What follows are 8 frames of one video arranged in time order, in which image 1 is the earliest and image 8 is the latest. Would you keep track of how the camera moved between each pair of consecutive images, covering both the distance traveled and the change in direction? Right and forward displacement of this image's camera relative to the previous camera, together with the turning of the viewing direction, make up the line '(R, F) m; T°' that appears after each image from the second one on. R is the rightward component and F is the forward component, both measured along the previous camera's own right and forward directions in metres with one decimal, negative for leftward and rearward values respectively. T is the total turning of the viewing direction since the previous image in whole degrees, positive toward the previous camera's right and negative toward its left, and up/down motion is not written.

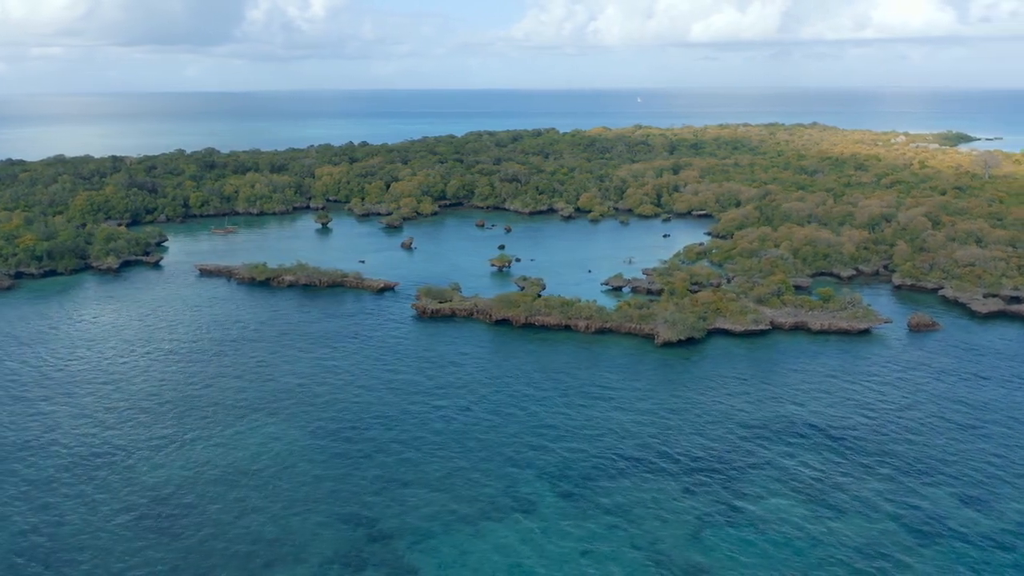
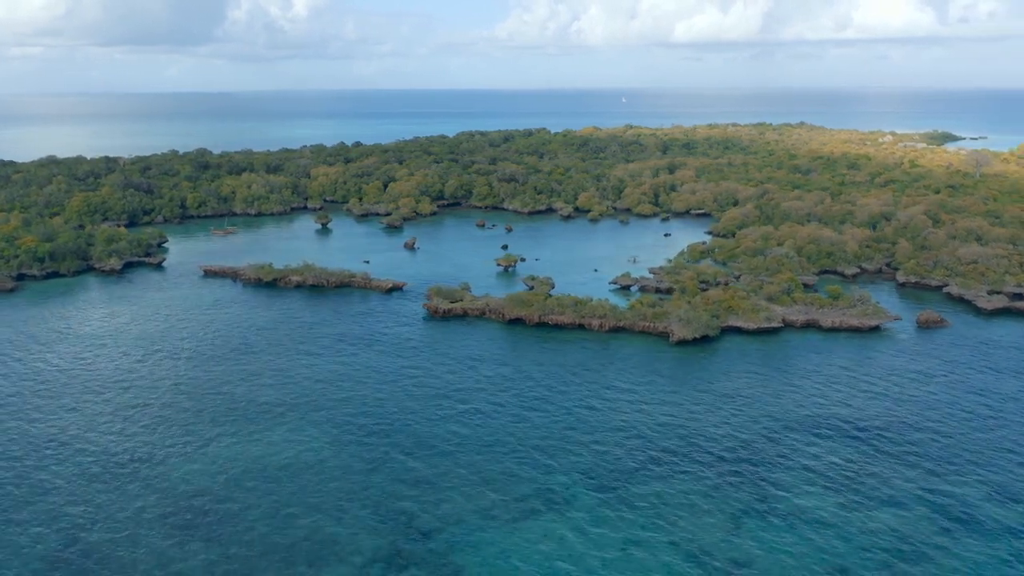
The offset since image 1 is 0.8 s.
(-1.7, -0.1) m; +1°
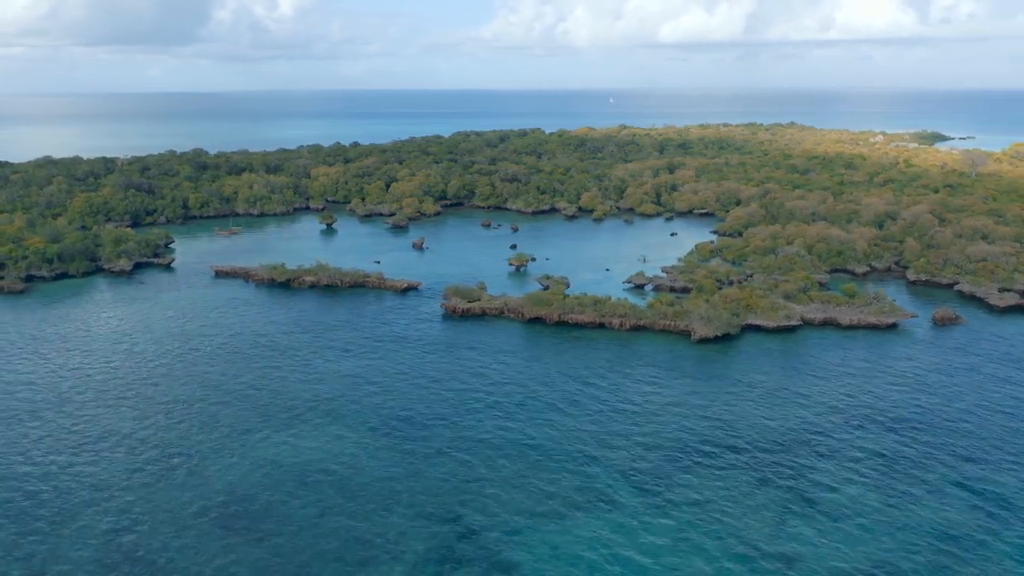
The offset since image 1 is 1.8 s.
(-2.1, -0.1) m; +1°
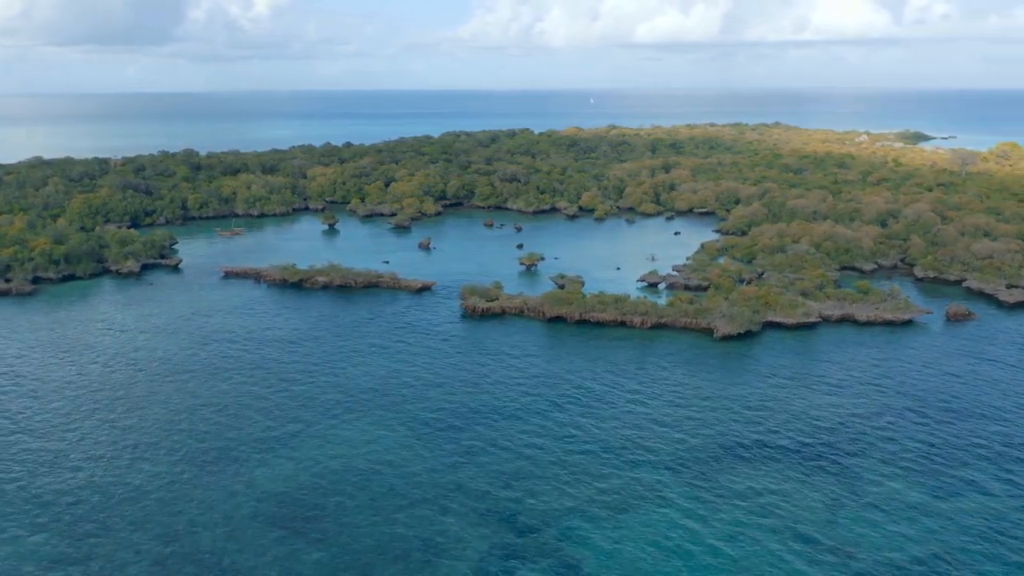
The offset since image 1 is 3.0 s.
(-2.5, -0.1) m; +1°
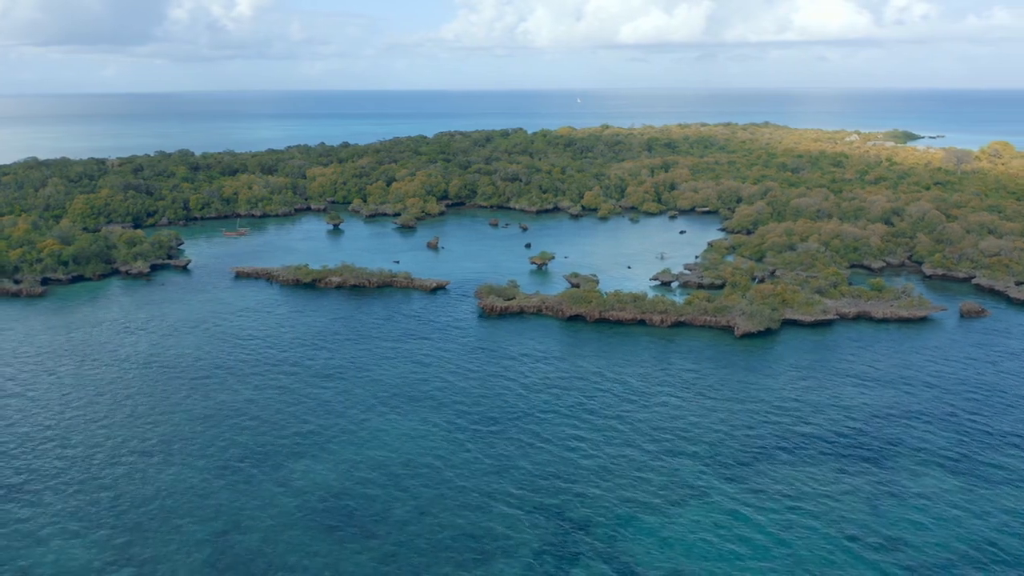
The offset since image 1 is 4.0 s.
(-2.1, -0.1) m; +1°
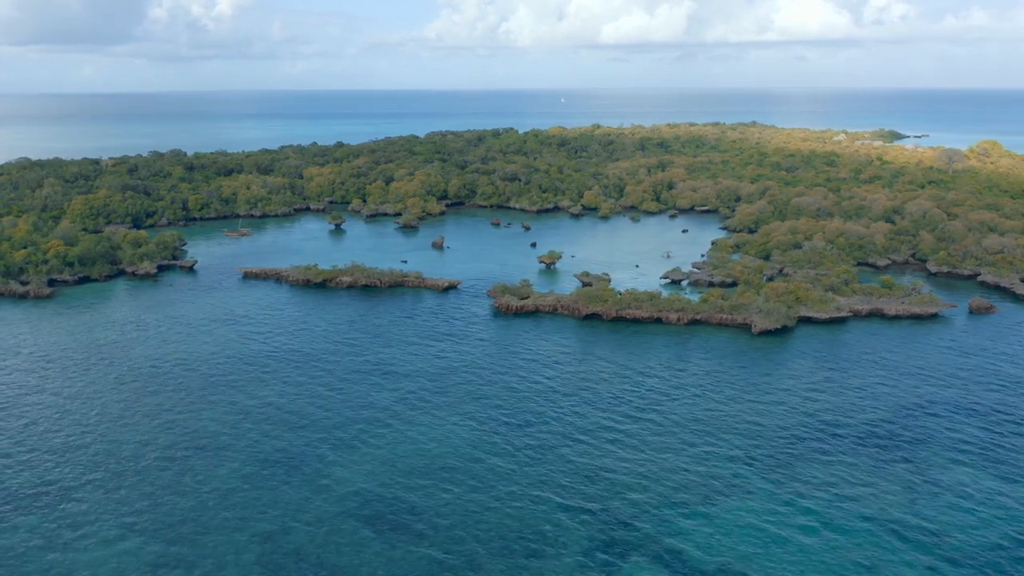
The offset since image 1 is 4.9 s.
(-2.1, -0.1) m; +1°
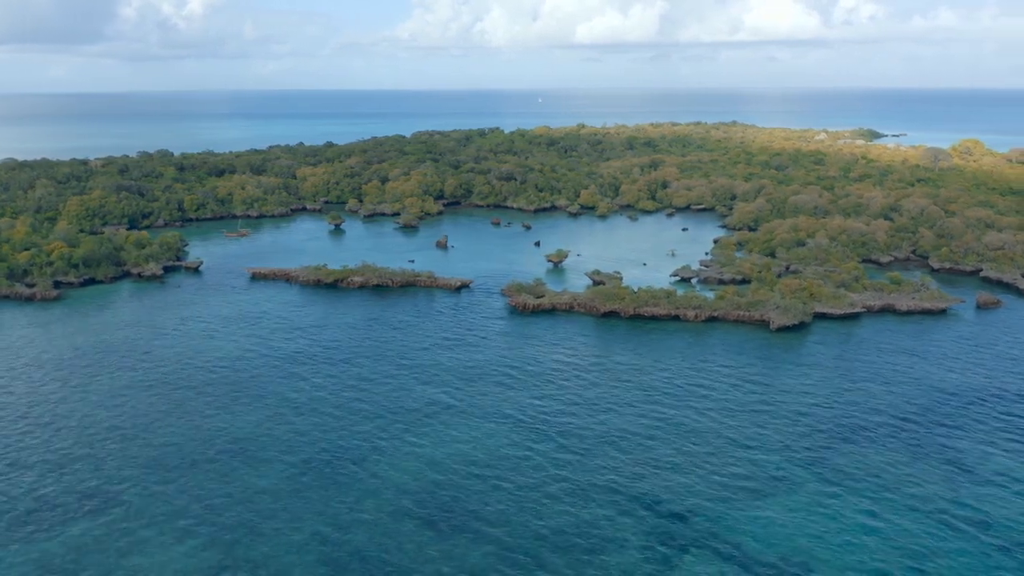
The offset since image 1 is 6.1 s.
(-2.6, -0.1) m; +2°
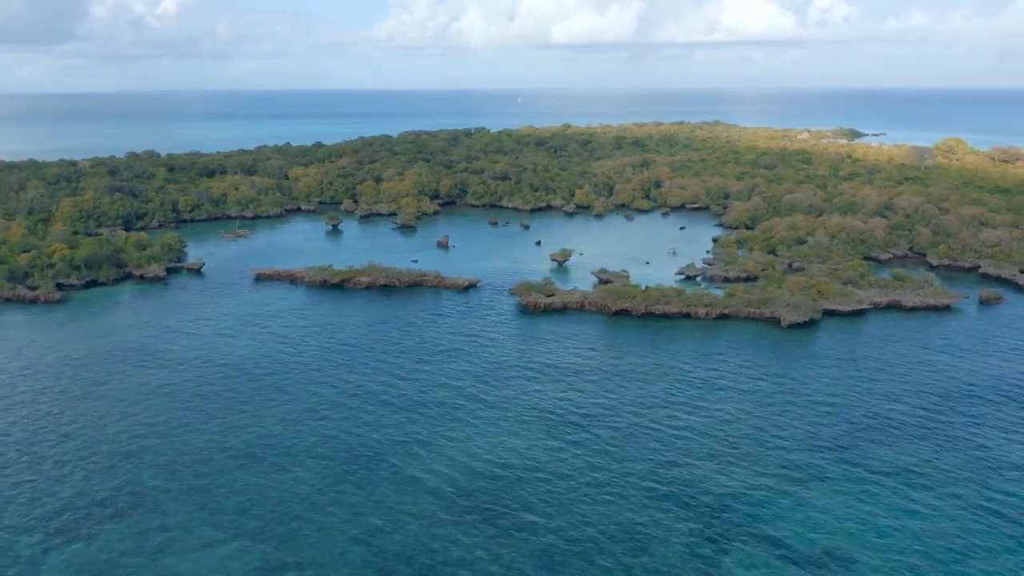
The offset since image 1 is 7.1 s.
(-2.1, -0.1) m; +1°
